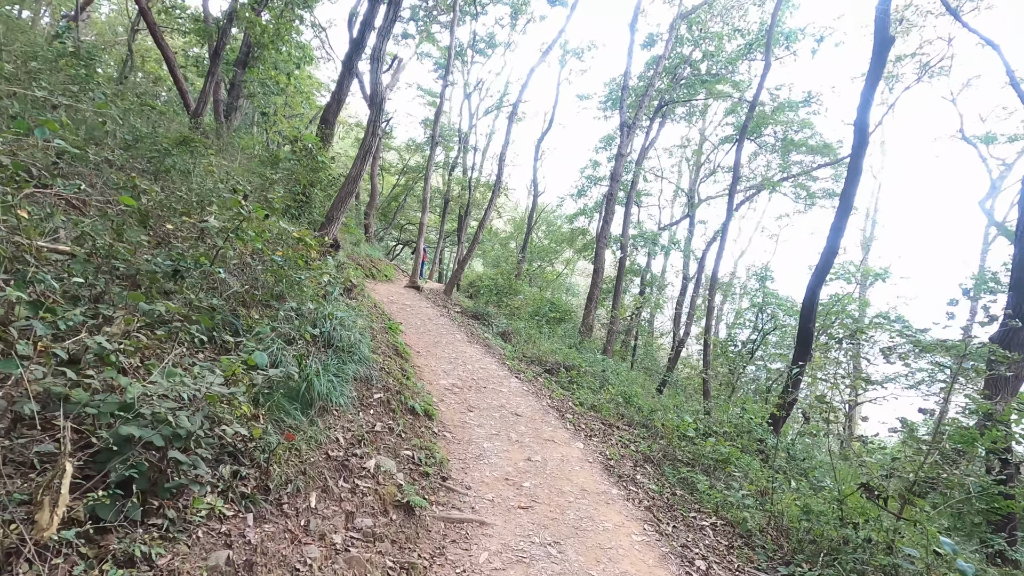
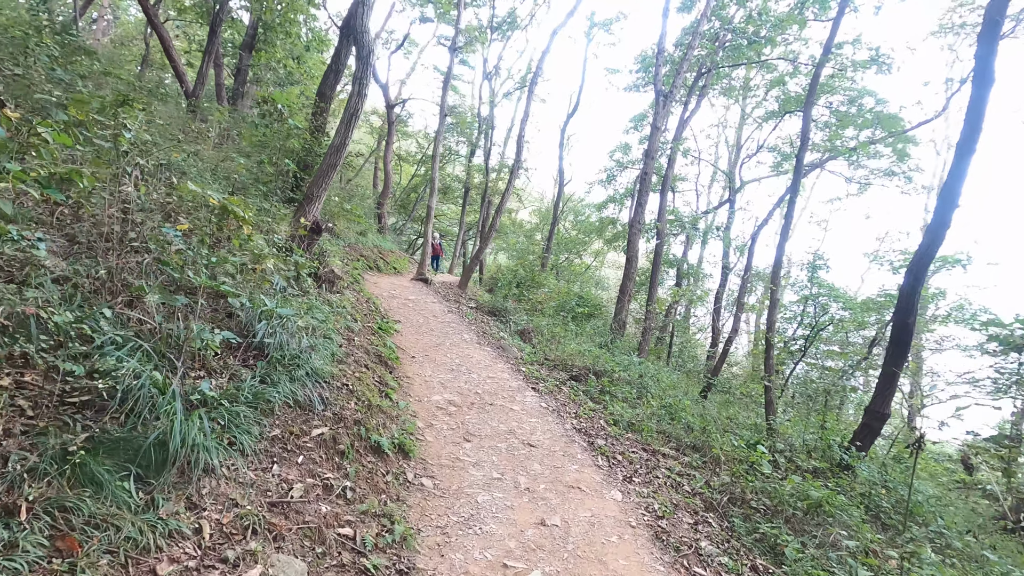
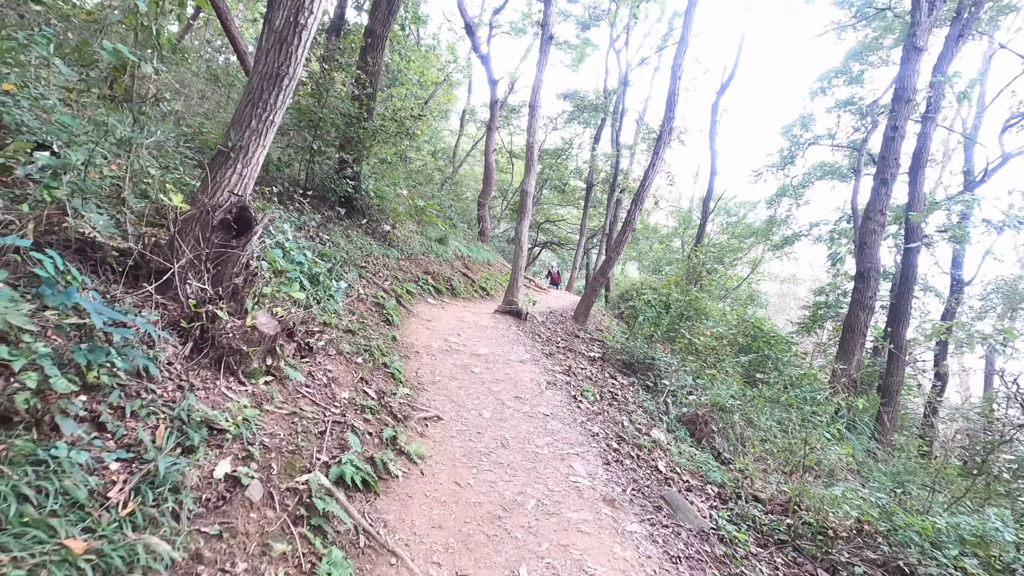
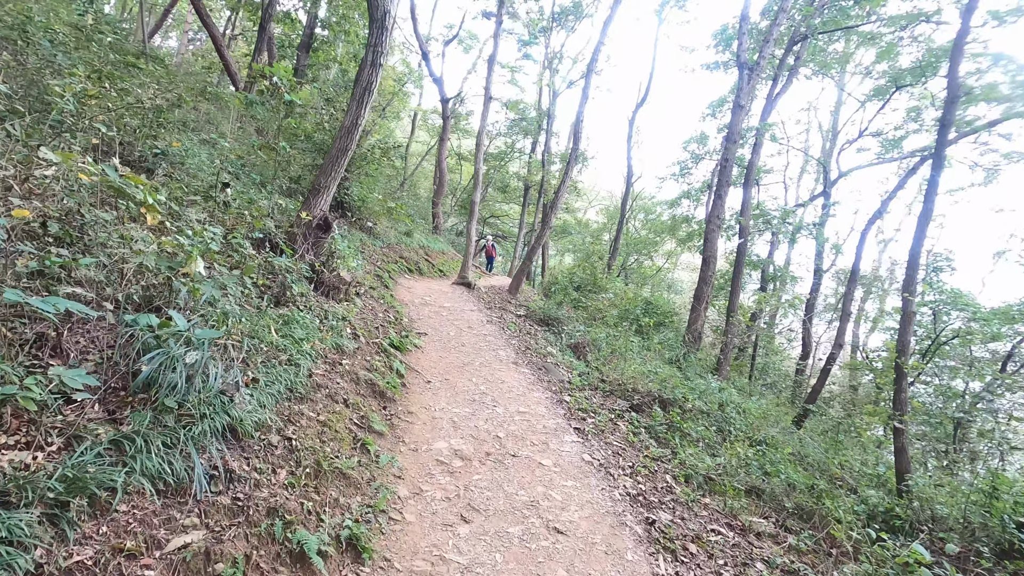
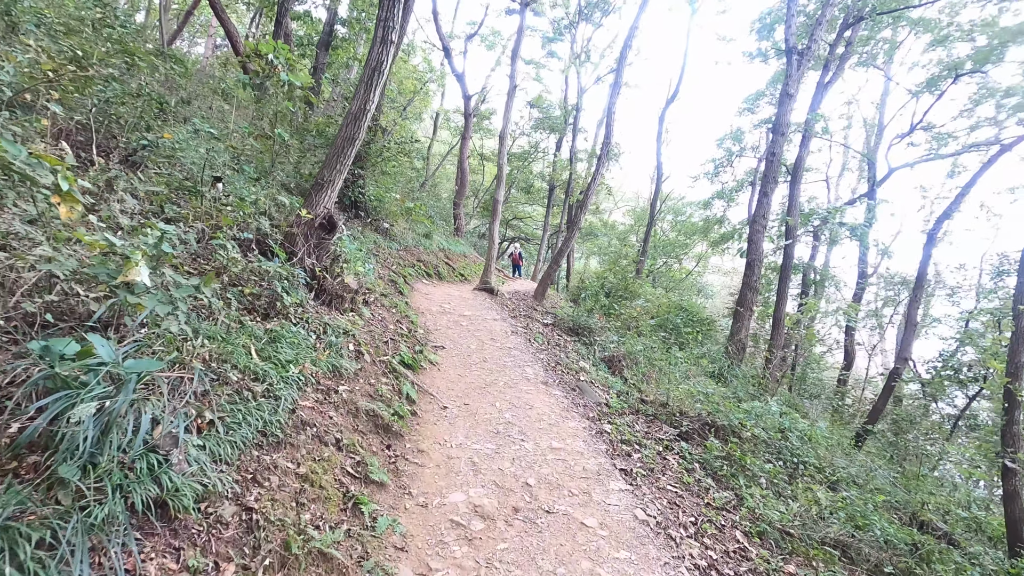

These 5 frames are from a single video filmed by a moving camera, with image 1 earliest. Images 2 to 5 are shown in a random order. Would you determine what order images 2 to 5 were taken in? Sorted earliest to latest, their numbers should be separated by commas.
2, 4, 5, 3
